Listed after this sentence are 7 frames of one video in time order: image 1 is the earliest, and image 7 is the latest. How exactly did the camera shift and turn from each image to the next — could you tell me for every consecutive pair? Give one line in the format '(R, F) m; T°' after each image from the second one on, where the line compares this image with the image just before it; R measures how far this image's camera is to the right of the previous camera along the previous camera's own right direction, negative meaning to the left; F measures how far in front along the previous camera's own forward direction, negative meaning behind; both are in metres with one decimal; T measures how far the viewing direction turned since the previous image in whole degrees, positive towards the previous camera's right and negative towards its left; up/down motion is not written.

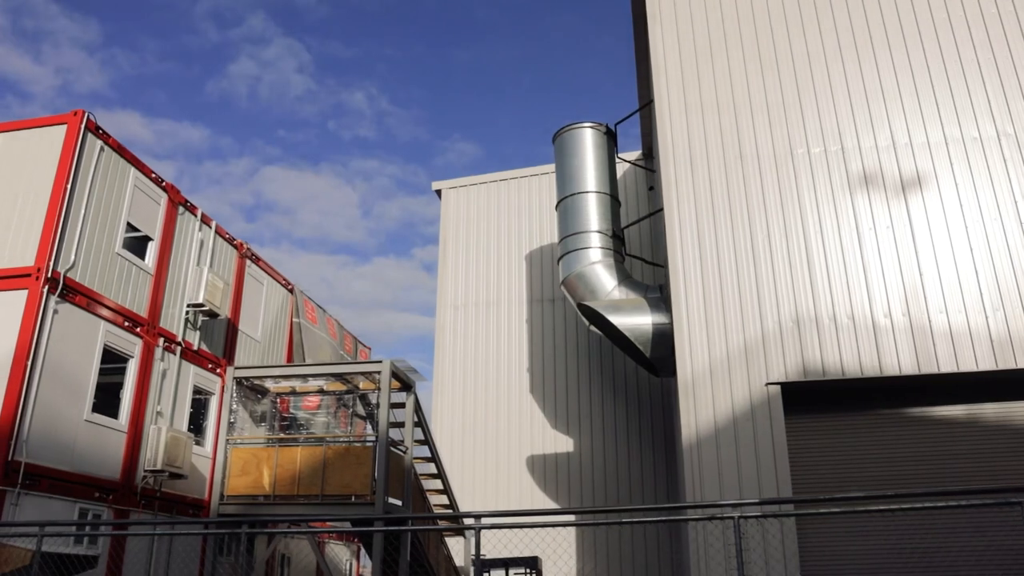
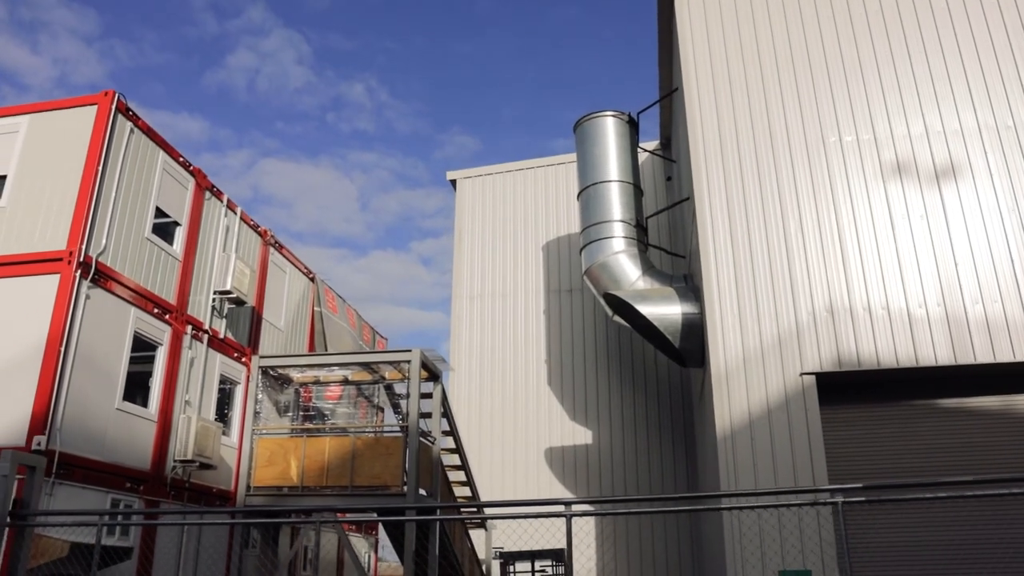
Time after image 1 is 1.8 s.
(-0.5, +0.2) m; +1°
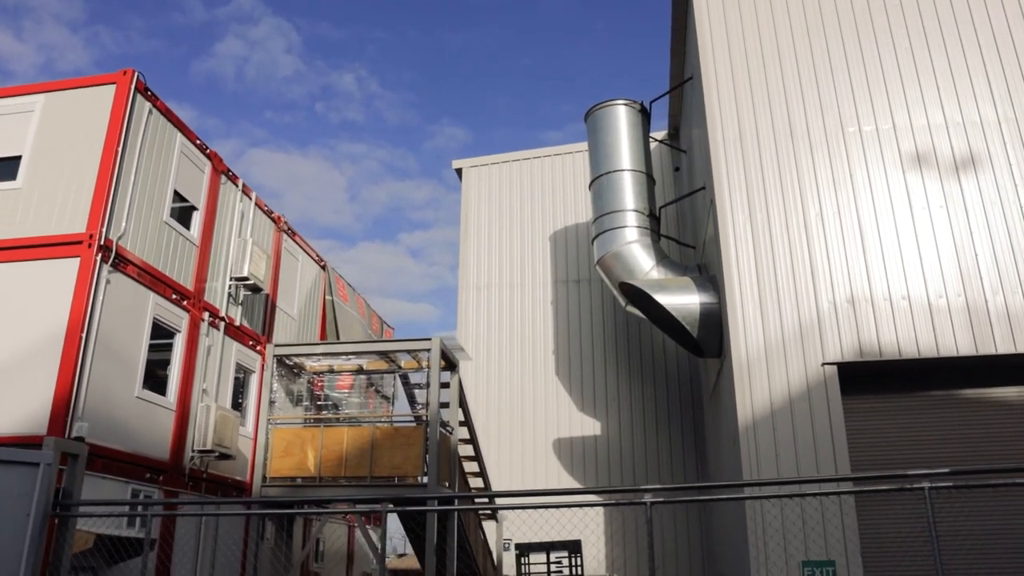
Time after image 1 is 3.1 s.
(-0.5, +0.1) m; +1°
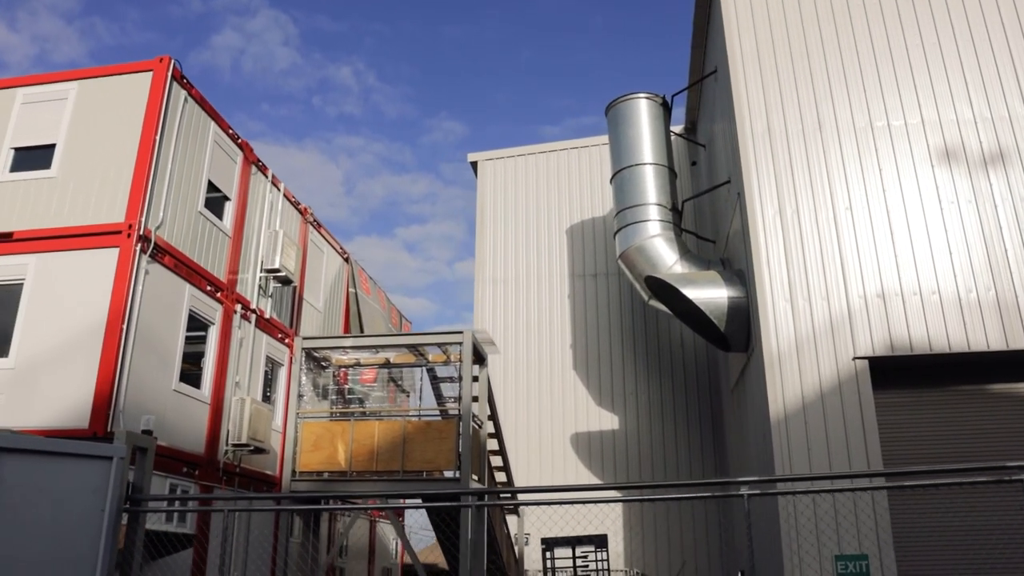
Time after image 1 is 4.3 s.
(-0.5, +0.1) m; +1°
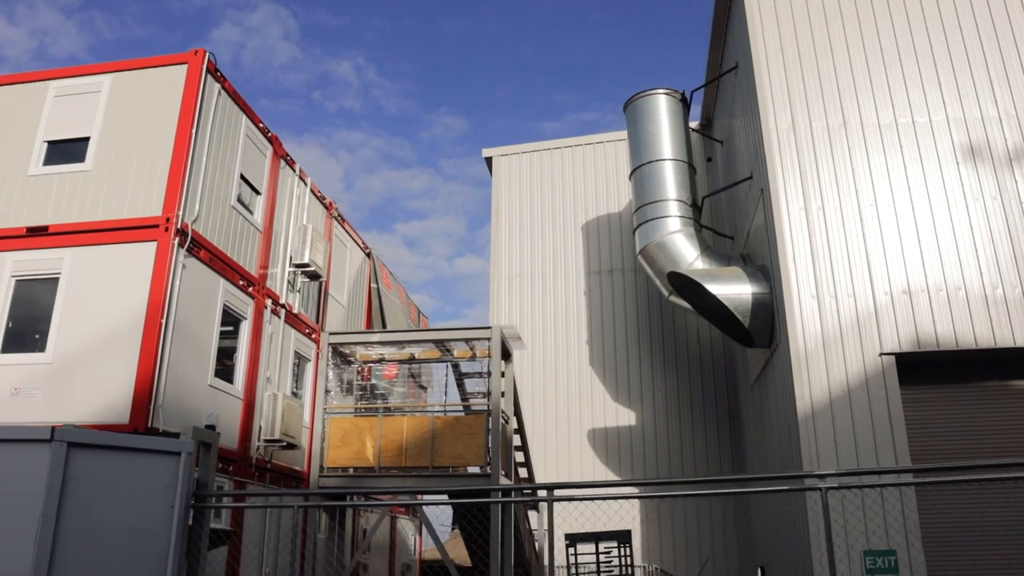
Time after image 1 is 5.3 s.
(-0.4, 0.0) m; 0°
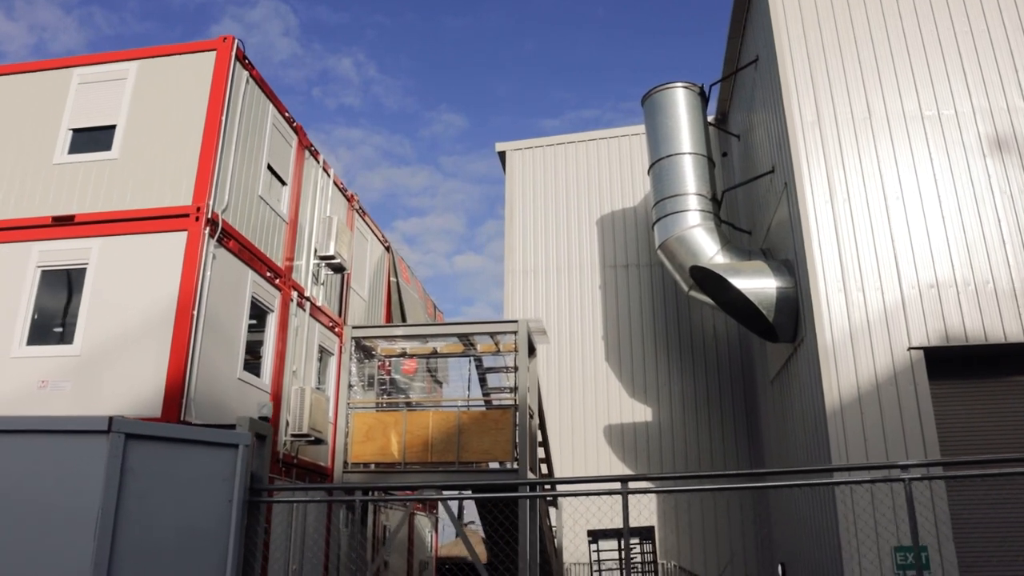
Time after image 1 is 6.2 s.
(-0.4, +0.1) m; 0°
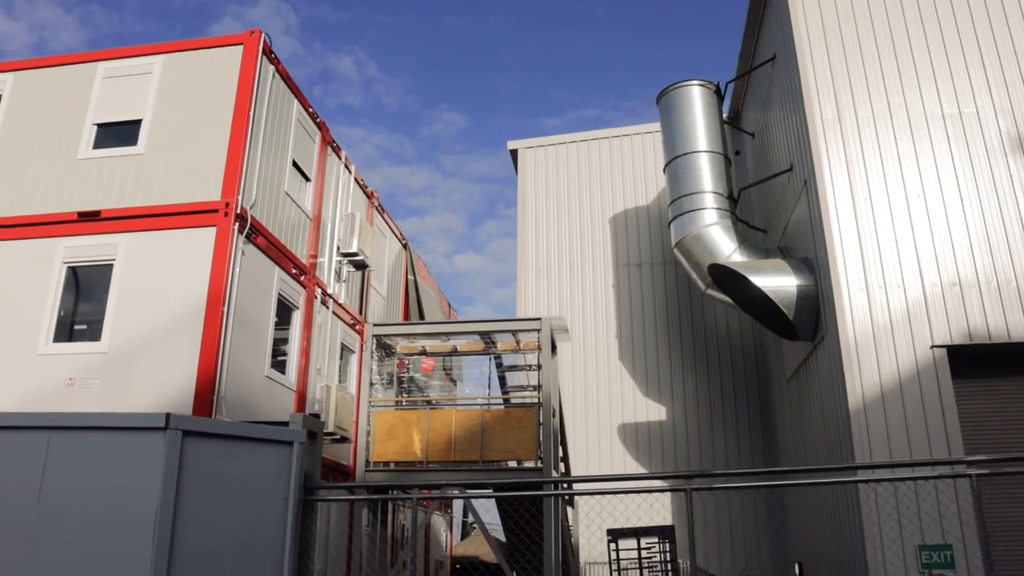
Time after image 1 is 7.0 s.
(-0.3, +0.1) m; 0°
